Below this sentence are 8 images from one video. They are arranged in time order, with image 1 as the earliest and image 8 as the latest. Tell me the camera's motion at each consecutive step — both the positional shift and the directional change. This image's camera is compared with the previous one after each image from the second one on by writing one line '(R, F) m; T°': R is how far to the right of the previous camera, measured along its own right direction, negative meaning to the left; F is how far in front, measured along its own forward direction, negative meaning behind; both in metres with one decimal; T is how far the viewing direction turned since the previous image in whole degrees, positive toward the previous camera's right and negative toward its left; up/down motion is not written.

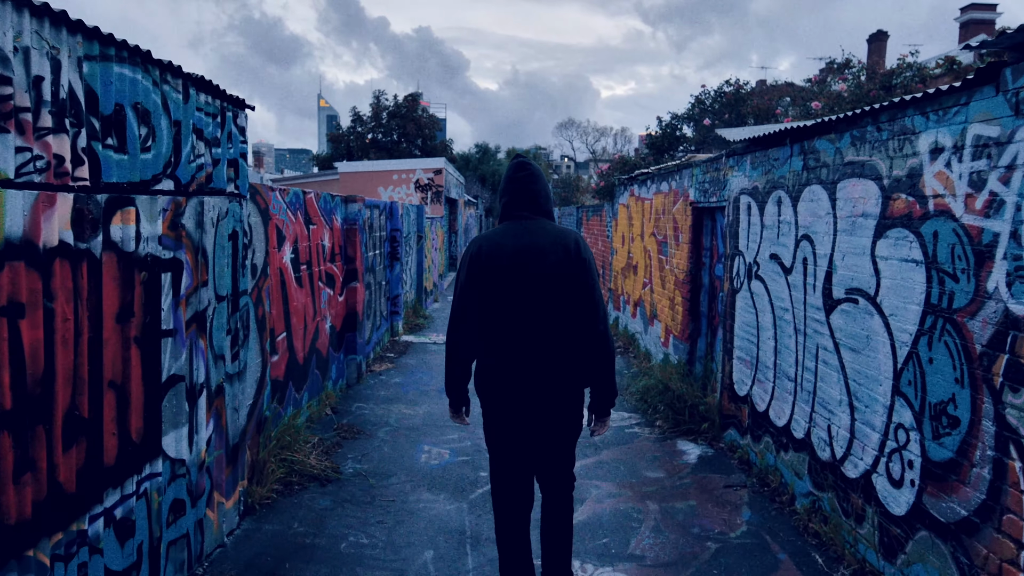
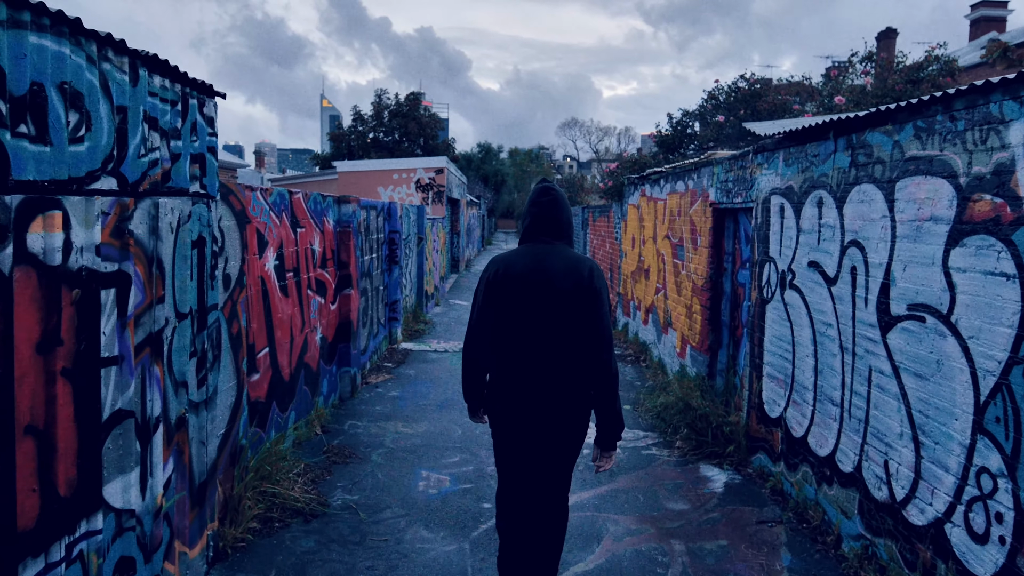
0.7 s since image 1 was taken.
(0.0, +0.5) m; 0°
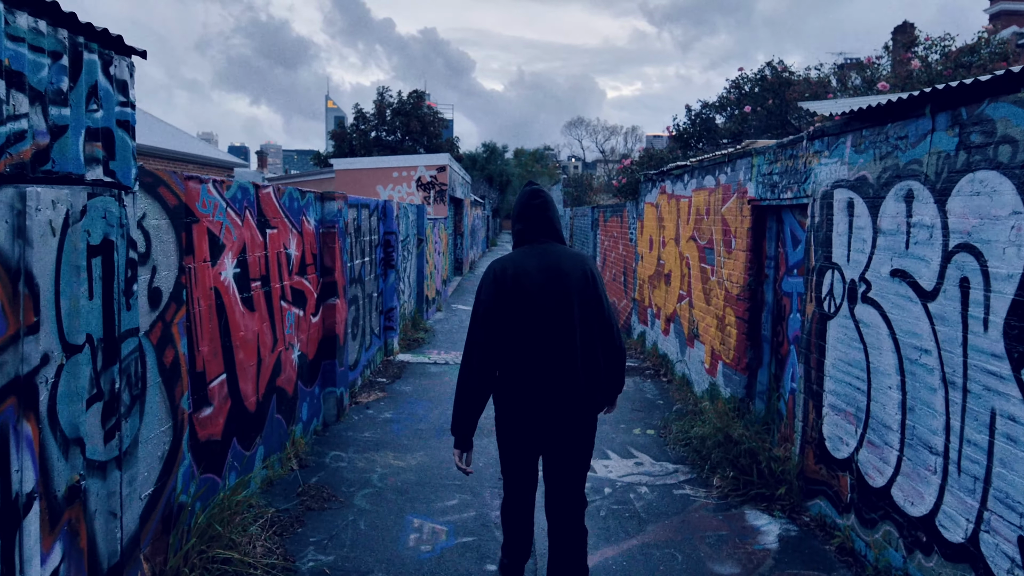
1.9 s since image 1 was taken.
(0.0, +0.8) m; 0°
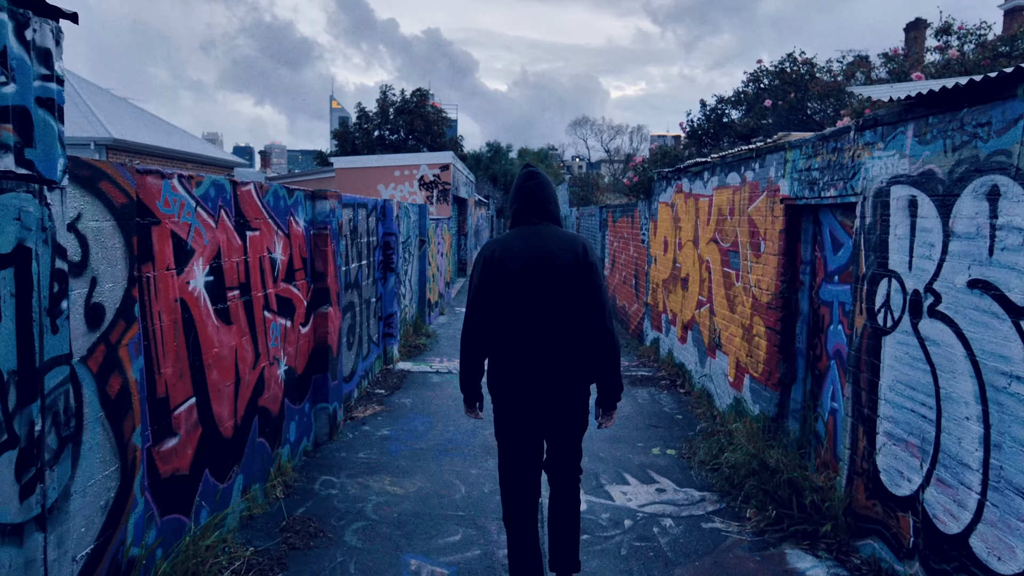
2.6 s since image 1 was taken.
(0.0, +0.5) m; 0°
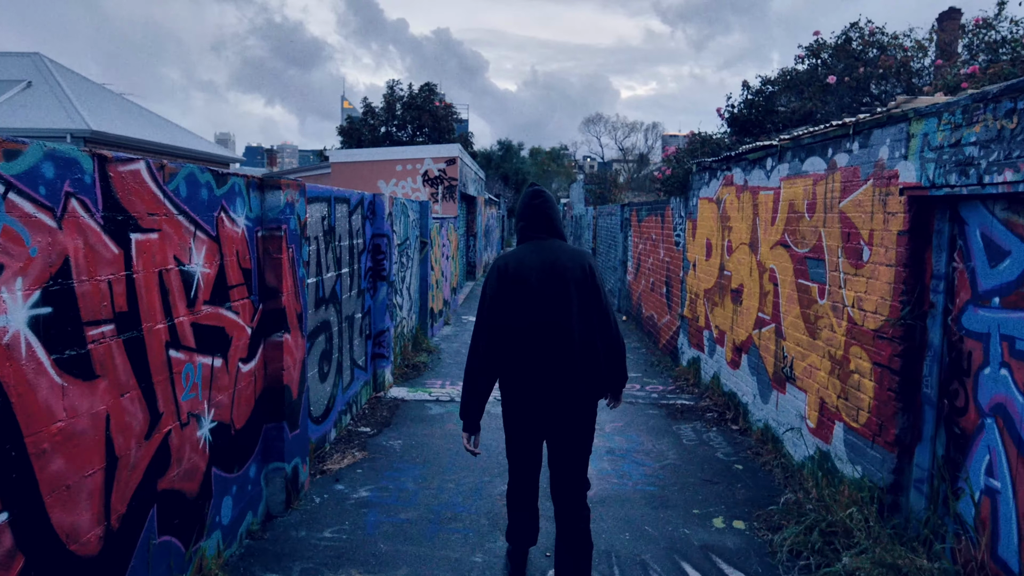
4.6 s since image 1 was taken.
(0.0, +1.3) m; -1°
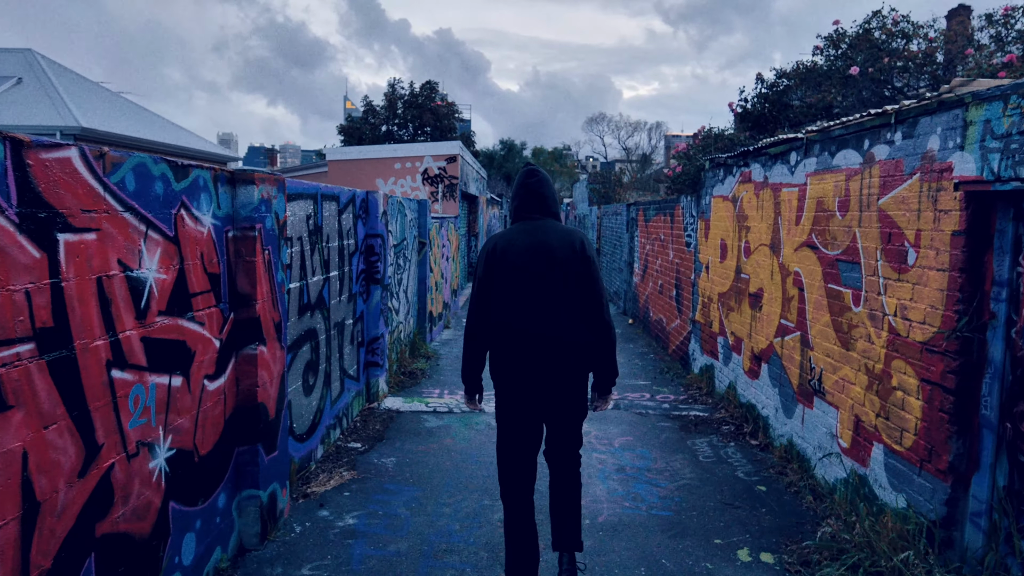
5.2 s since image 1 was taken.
(0.0, +0.4) m; 0°
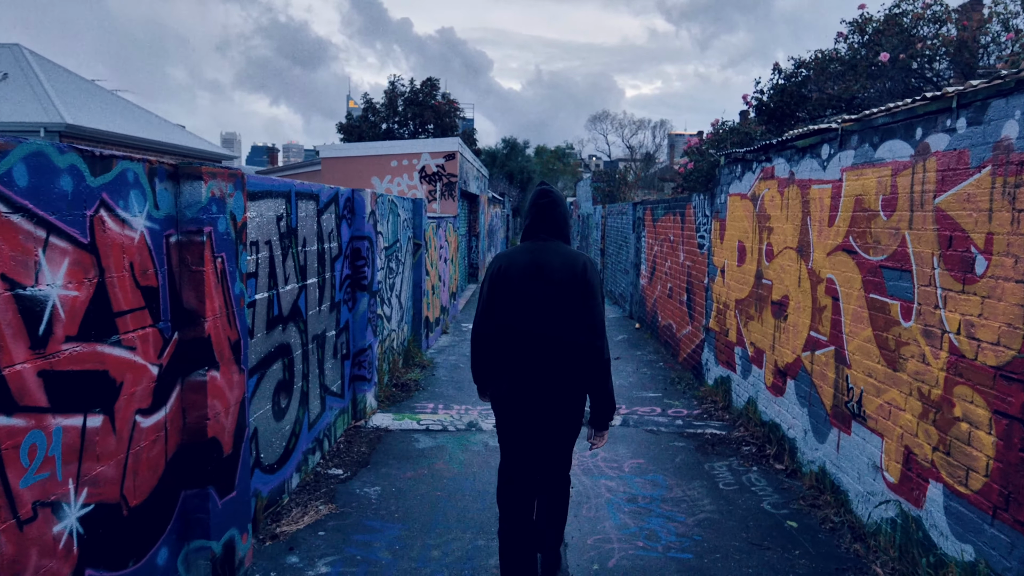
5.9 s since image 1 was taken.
(0.0, +0.5) m; 0°
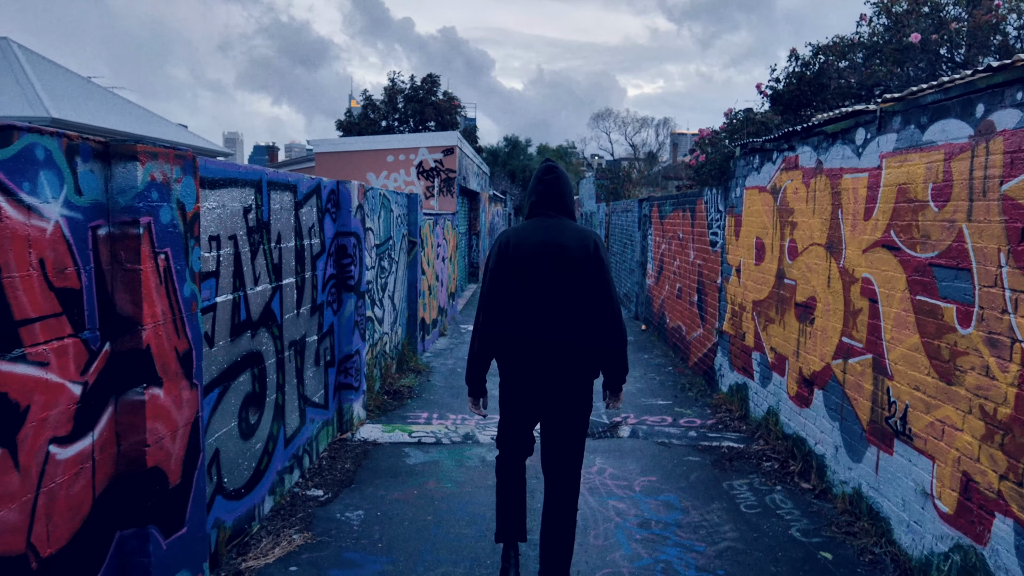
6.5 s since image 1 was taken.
(0.0, +0.5) m; 0°
